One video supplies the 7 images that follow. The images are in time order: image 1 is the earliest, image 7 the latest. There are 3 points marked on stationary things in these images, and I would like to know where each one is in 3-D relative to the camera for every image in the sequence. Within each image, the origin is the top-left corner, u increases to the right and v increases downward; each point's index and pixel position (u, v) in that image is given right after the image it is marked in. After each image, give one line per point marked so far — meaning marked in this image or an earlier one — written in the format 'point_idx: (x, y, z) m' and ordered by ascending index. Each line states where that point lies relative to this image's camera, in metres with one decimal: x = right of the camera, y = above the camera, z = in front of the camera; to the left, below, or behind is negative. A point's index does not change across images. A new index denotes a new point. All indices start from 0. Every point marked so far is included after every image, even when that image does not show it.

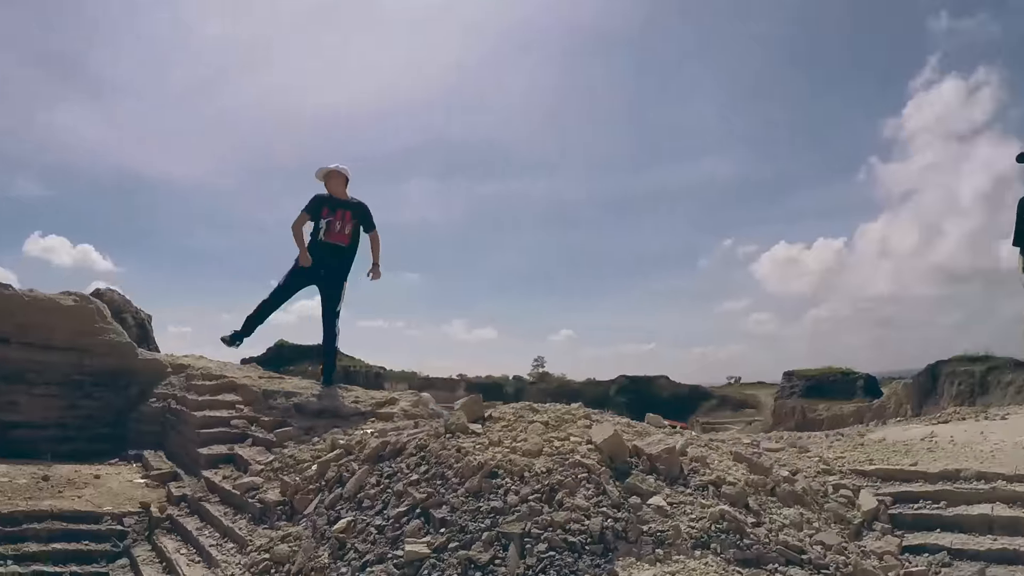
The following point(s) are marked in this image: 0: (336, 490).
0: (-2.2, -2.5, +9.3) m
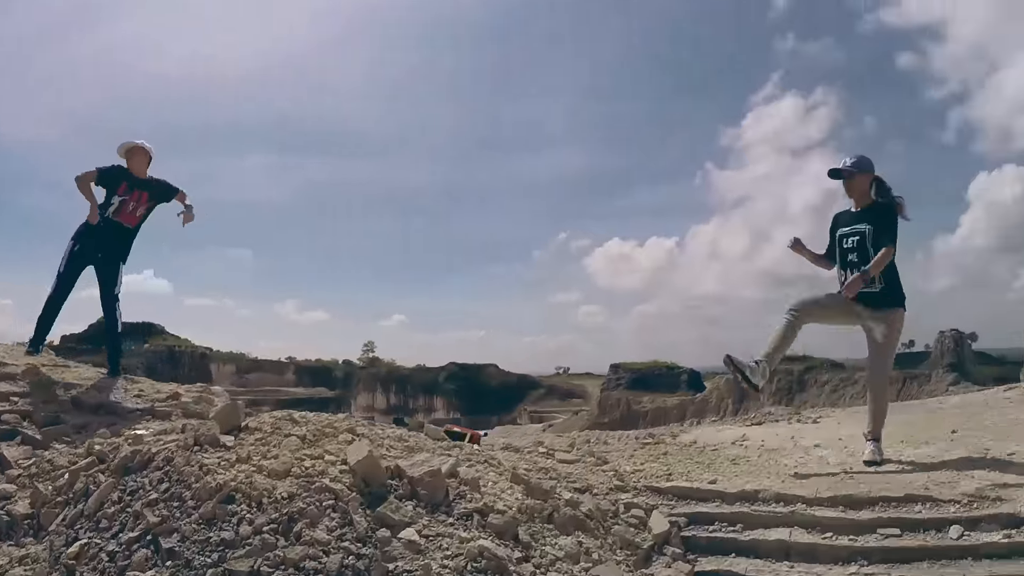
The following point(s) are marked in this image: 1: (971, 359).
0: (-4.6, -2.2, +7.4) m
1: (+11.4, -1.8, +18.4) m
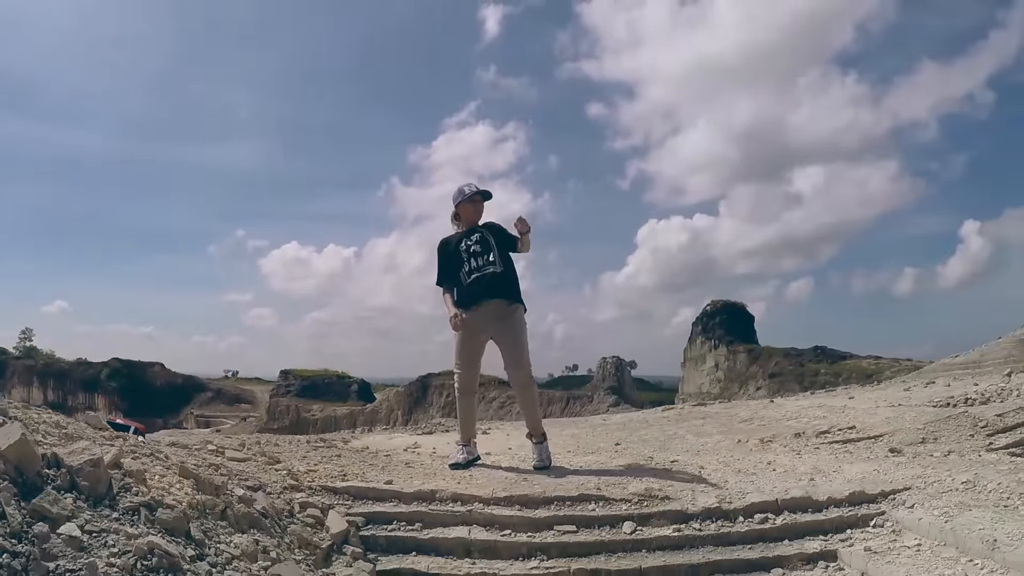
0: (-7.0, -1.7, +3.9) m
1: (+3.1, -2.6, +20.5) m
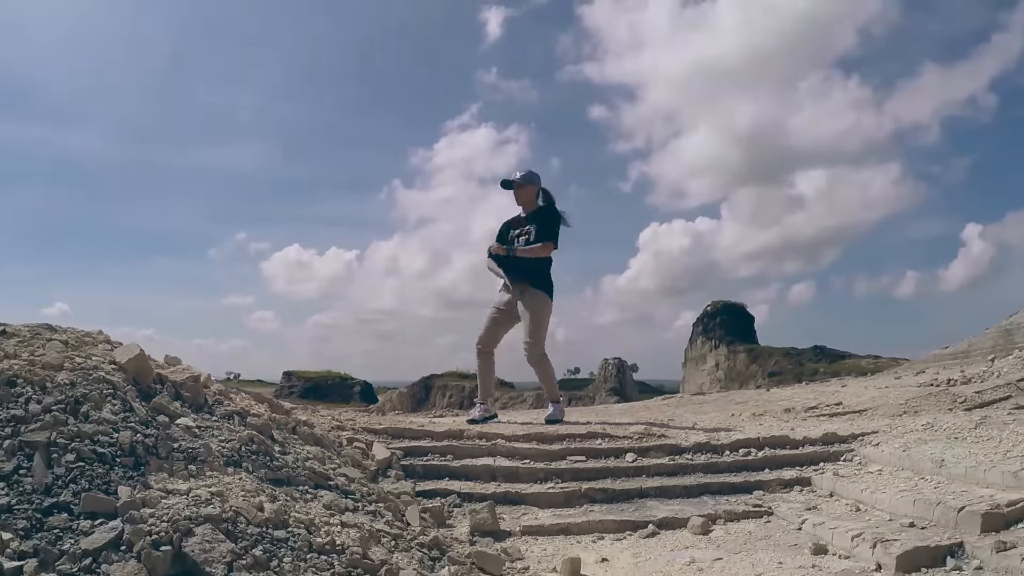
0: (-7.0, -1.7, +4.0) m
1: (+3.2, -2.7, +20.6) m
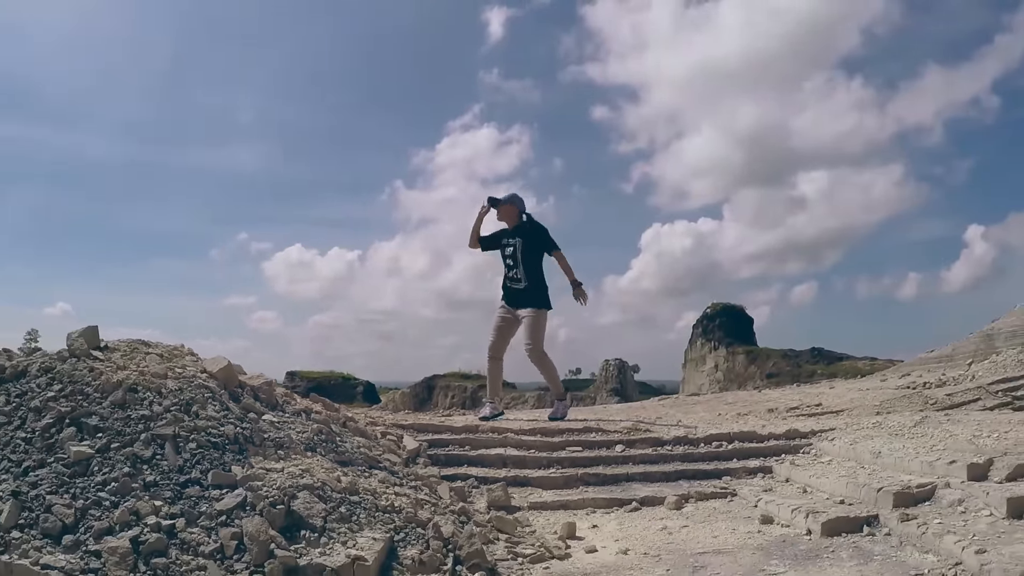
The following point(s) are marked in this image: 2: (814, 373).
0: (-7.0, -1.7, +4.2) m
1: (+3.3, -2.7, +20.7) m
2: (+7.7, -2.2, +19.0) m
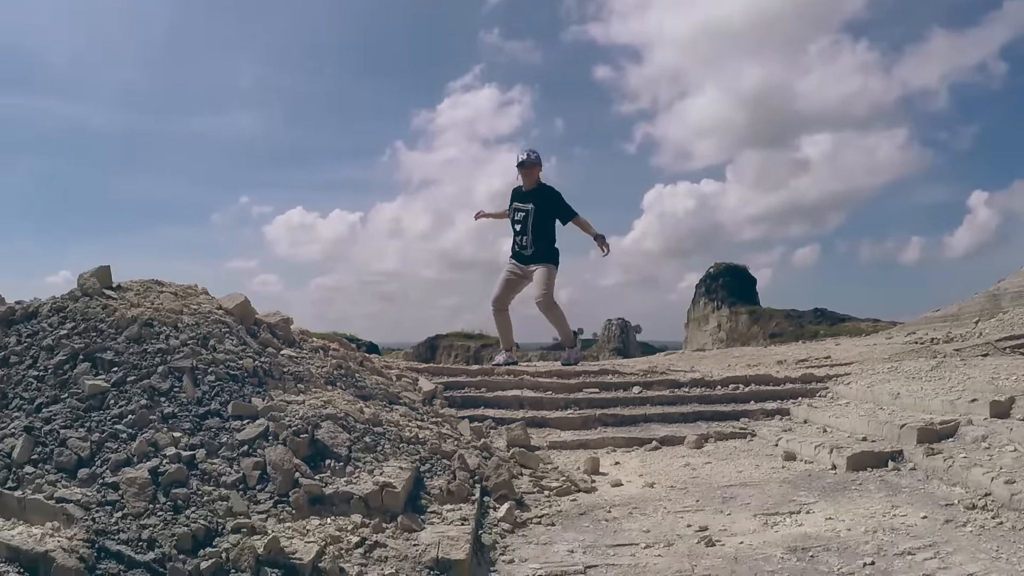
0: (-7.0, -1.5, +4.3) m
1: (+3.3, -1.6, +20.8) m
2: (+7.7, -1.2, +19.1) m
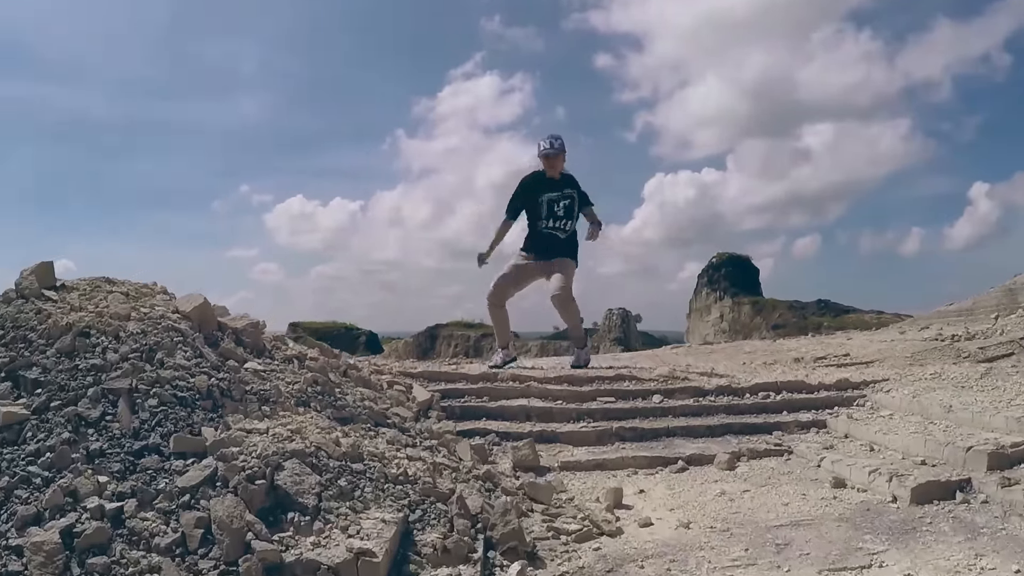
0: (-6.9, -1.4, +4.2) m
1: (+3.3, -1.4, +20.7) m
2: (+7.7, -0.9, +19.0) m
